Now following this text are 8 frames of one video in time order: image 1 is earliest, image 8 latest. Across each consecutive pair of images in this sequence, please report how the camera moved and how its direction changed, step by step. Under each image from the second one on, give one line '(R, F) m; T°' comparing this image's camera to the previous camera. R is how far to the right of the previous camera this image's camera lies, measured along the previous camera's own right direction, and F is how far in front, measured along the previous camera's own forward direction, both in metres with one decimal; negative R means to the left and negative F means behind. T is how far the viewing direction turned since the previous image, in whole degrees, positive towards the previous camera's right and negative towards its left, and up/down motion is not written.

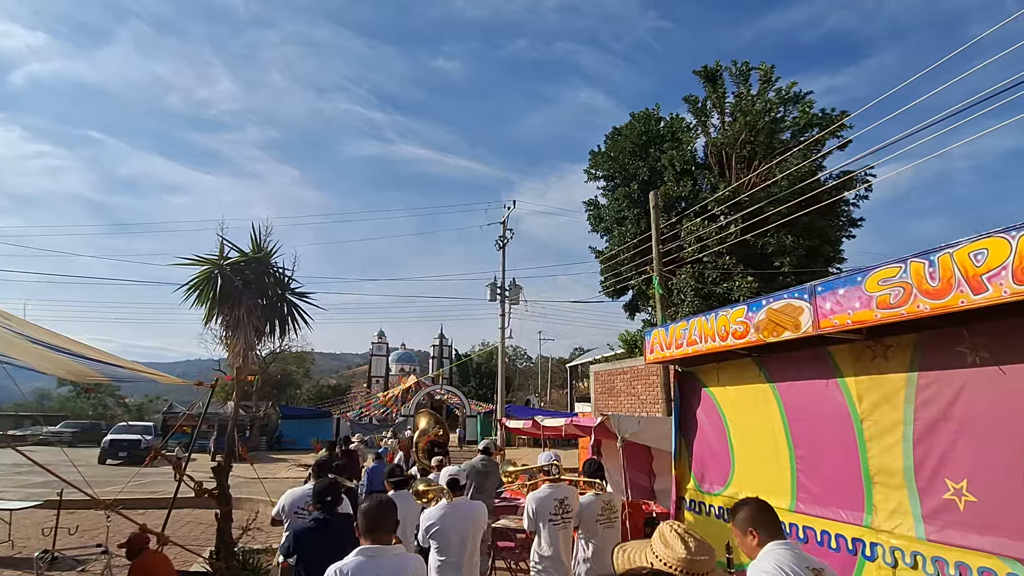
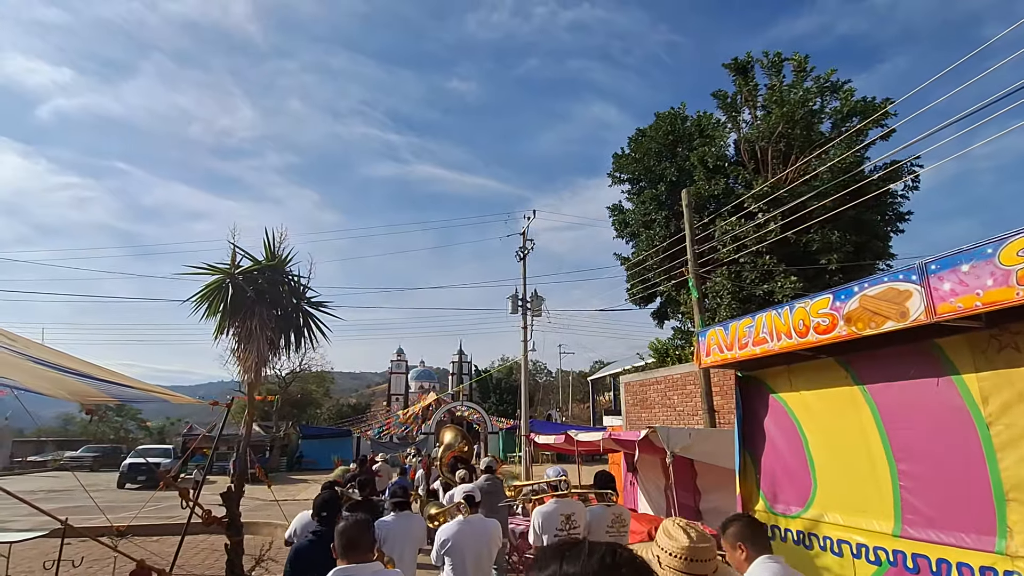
(-0.2, +0.7) m; -2°
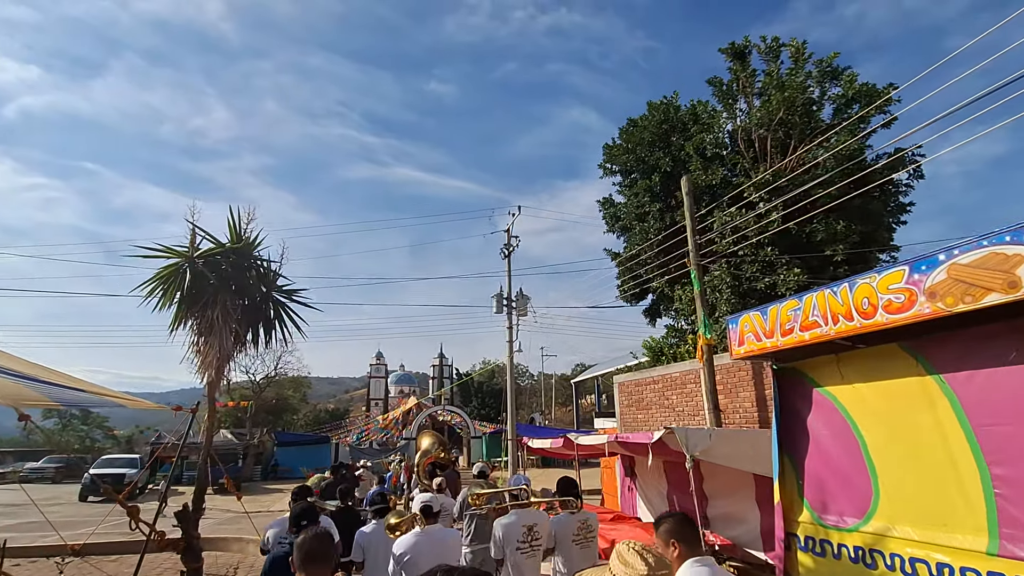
(-0.2, +0.8) m; +2°
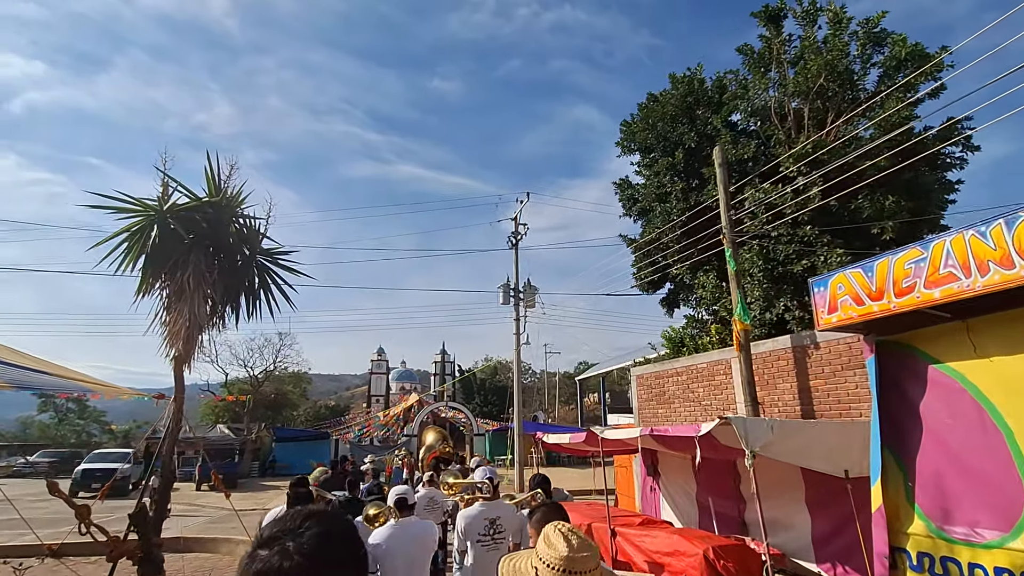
(-0.2, +1.0) m; 0°
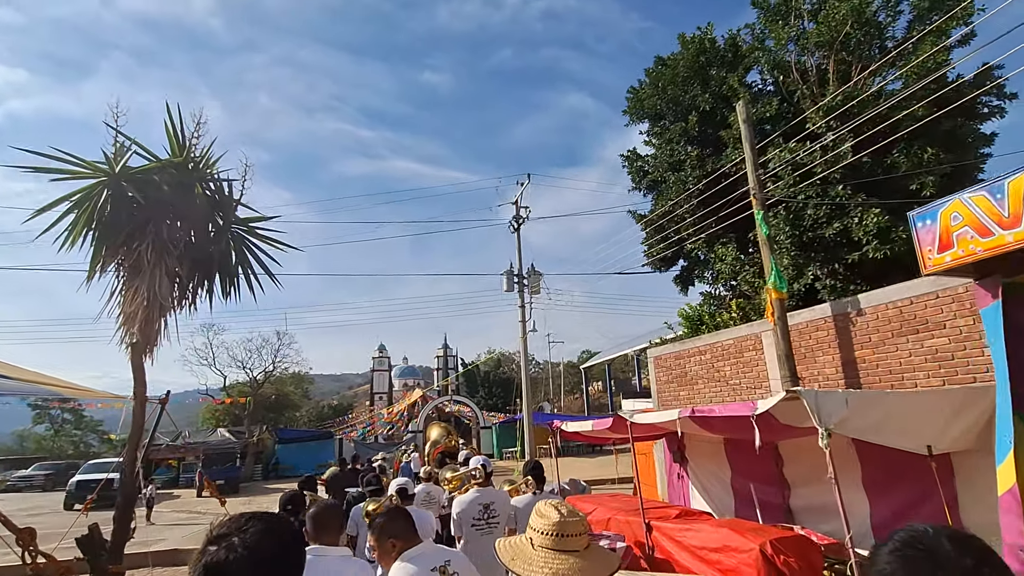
(-0.2, +0.8) m; 0°
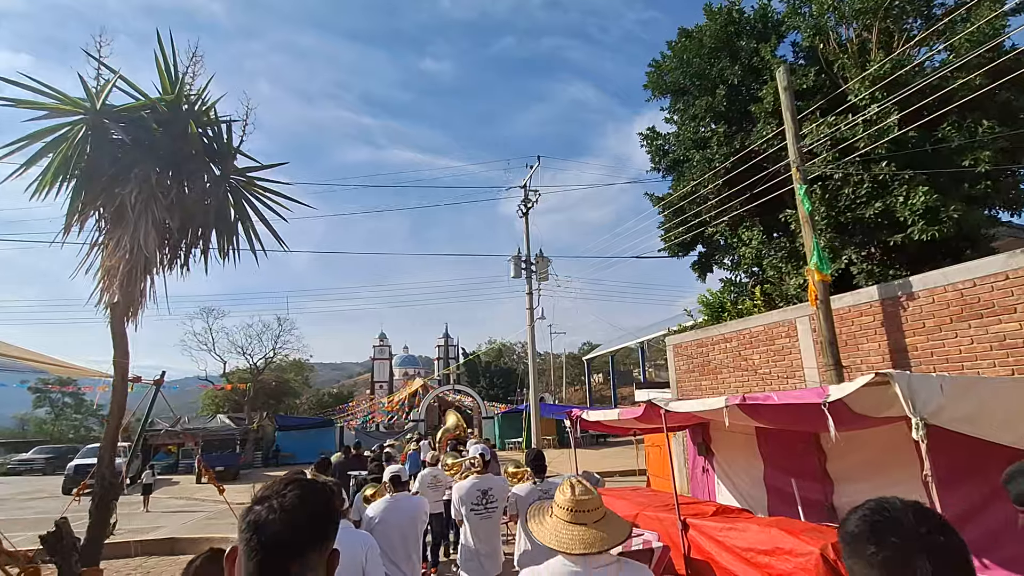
(-0.3, +0.6) m; 0°
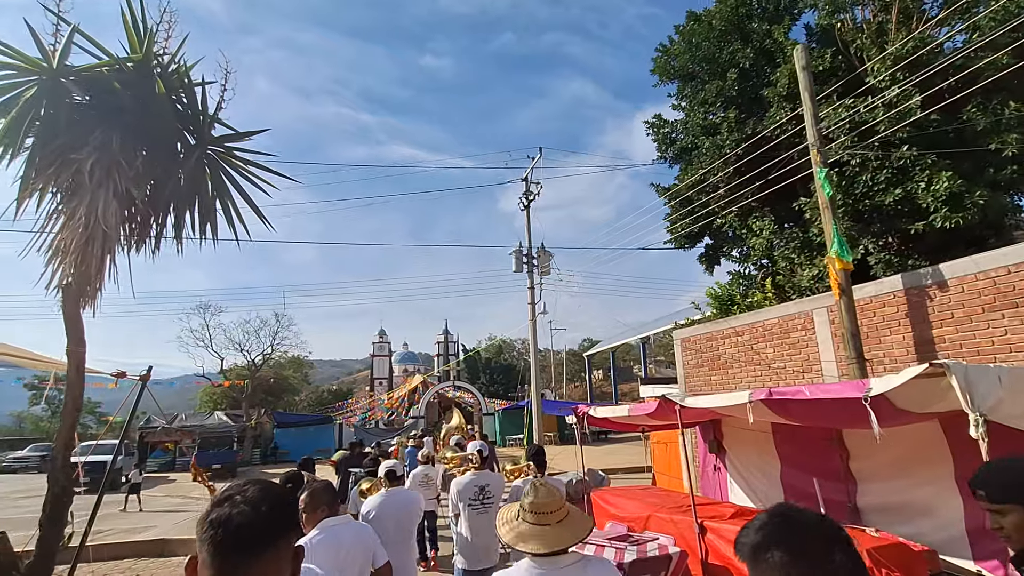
(-0.1, +0.4) m; 0°
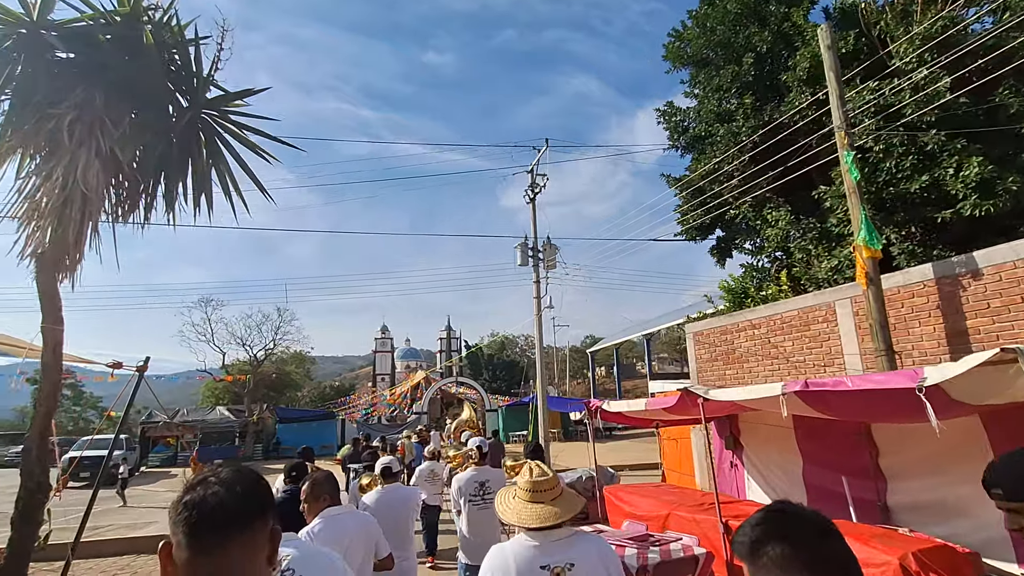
(-0.1, +0.3) m; 0°
